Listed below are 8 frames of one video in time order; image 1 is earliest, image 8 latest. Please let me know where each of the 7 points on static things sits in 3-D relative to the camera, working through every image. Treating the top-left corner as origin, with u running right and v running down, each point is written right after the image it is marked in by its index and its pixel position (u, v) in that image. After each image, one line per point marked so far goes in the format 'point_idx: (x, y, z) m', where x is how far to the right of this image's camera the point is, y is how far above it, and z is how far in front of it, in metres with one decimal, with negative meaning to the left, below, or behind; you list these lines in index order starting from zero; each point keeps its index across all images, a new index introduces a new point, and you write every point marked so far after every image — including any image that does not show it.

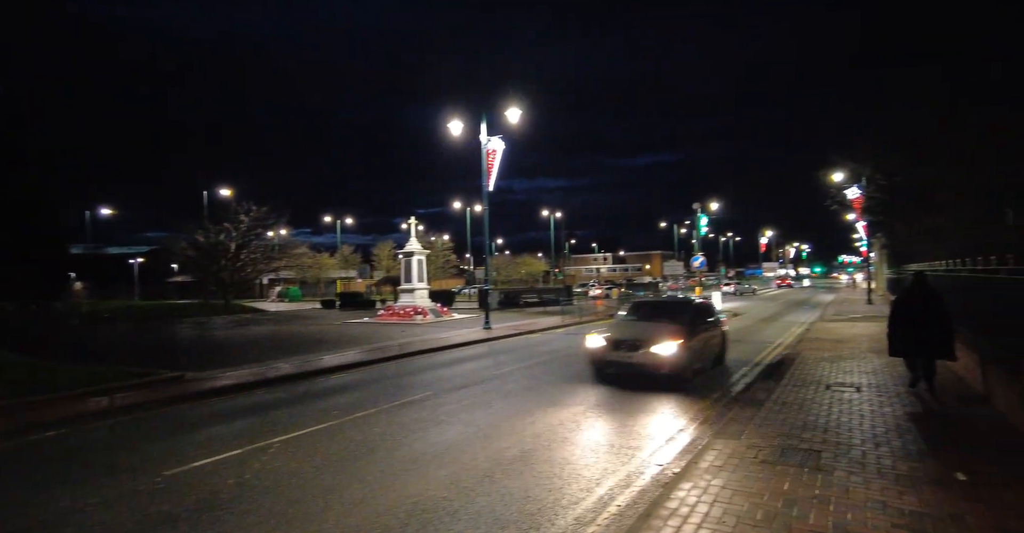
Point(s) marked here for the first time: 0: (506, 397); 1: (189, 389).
0: (-0.1, -2.0, +8.7) m
1: (-6.2, -2.4, +10.6) m
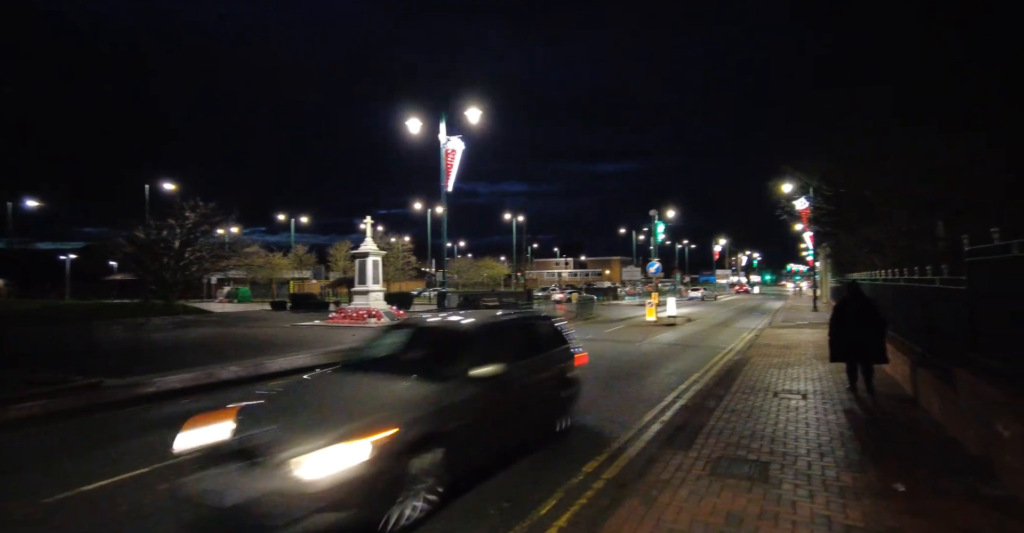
0: (-0.8, -2.0, +8.4) m
1: (-7.1, -2.4, +9.9) m
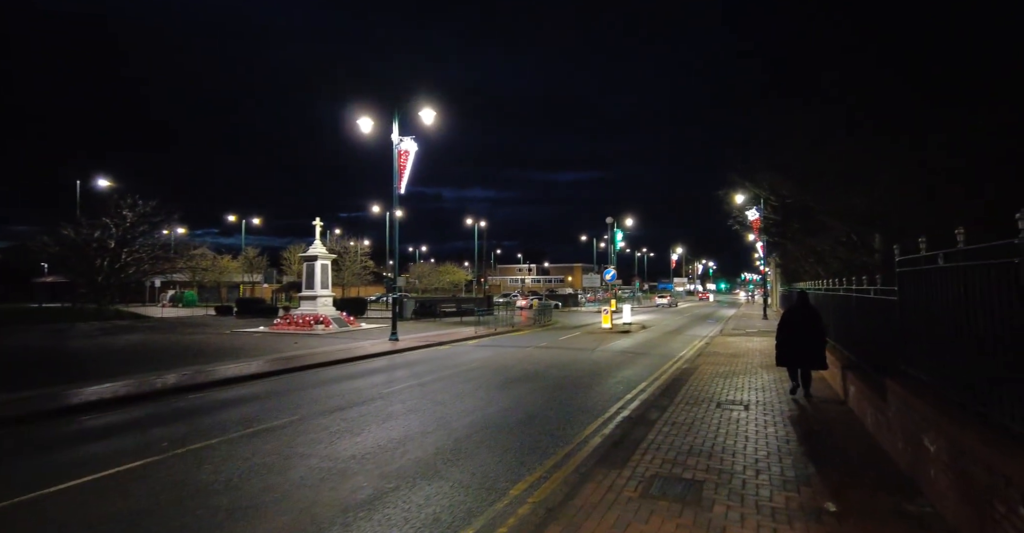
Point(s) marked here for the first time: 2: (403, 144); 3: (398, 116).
0: (-1.8, -2.1, +8.0) m
1: (-8.1, -2.4, +9.0) m
2: (-3.9, +4.4, +19.7) m
3: (-4.1, +5.4, +19.6) m
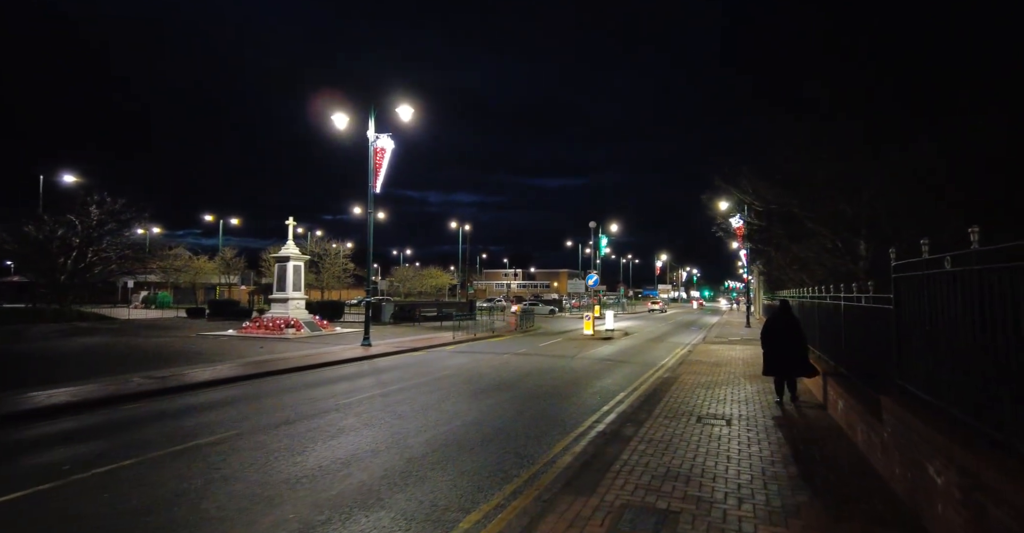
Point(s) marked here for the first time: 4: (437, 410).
0: (-2.2, -2.1, +7.3) m
1: (-8.6, -2.3, +8.2) m
2: (-4.6, +4.3, +19.1) m
3: (-4.7, +5.3, +18.9) m
4: (-1.1, -2.2, +8.5) m
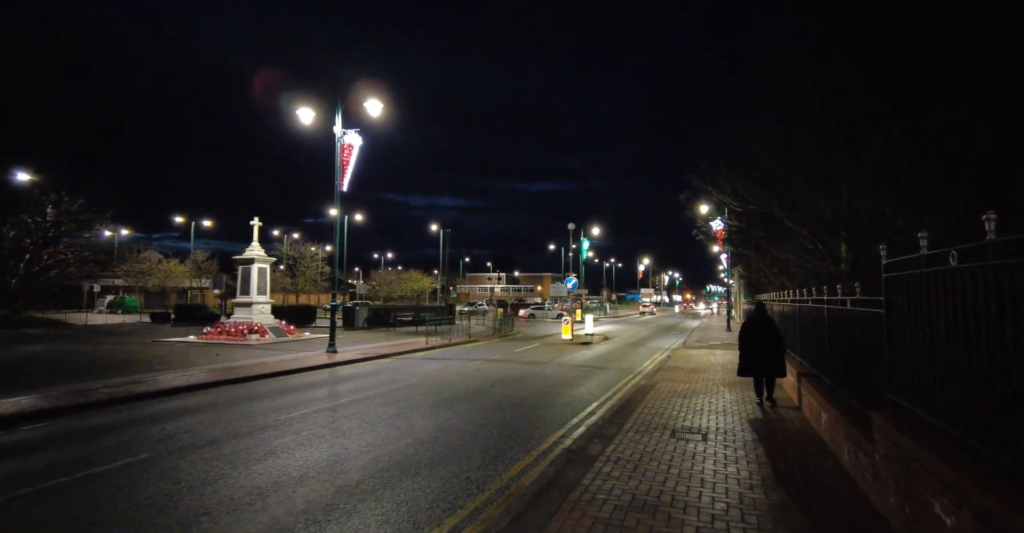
0: (-2.8, -2.1, +6.5) m
1: (-9.2, -2.3, +7.2) m
2: (-5.5, +4.3, +18.3) m
3: (-5.6, +5.2, +18.1) m
4: (-1.7, -2.2, +7.8) m
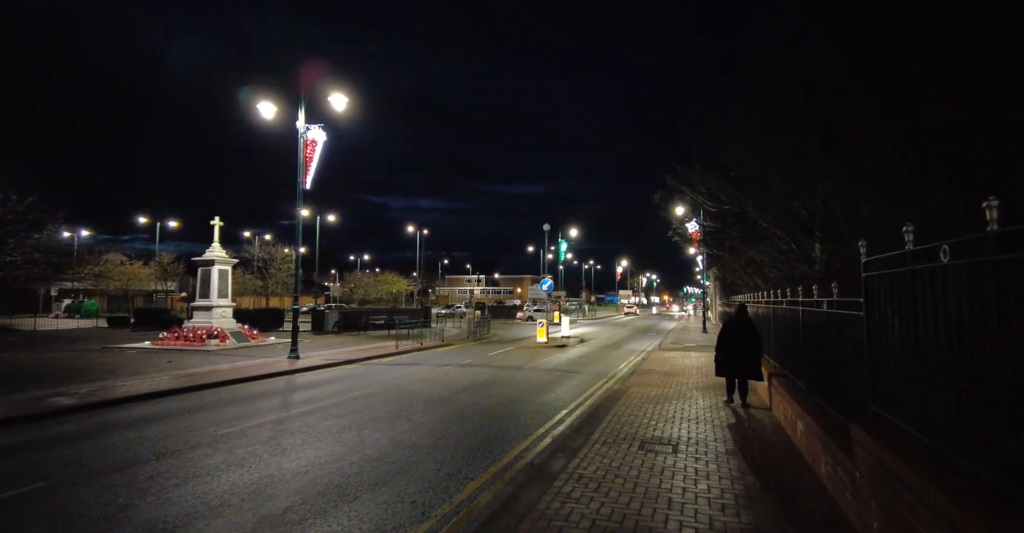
0: (-3.3, -2.1, +5.9) m
1: (-9.7, -2.3, +6.3) m
2: (-6.4, +4.2, +17.5) m
3: (-6.5, +5.2, +17.4) m
4: (-2.3, -2.2, +7.1) m
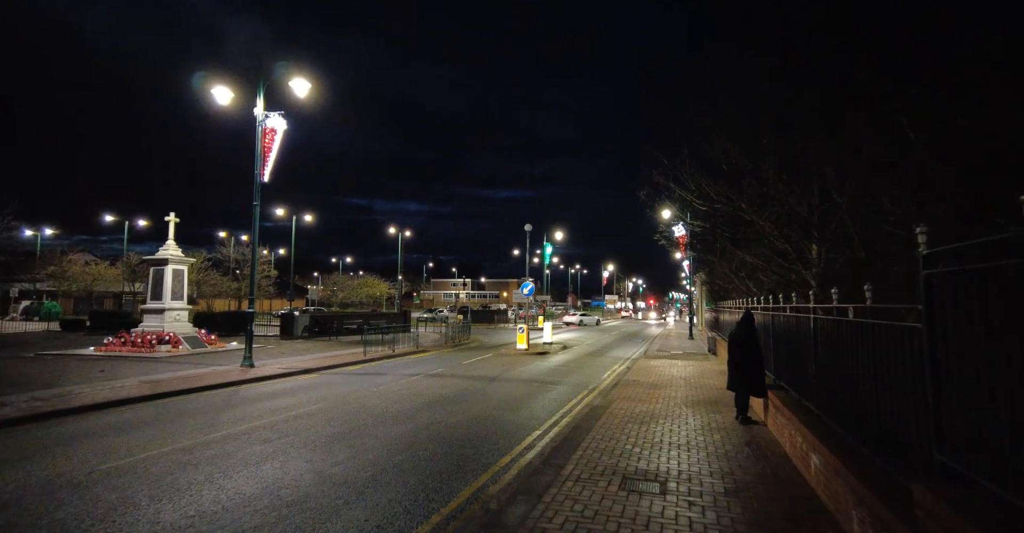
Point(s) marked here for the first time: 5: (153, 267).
0: (-3.7, -2.1, +4.5) m
1: (-10.1, -2.2, +4.8) m
2: (-7.1, +4.2, +16.1) m
3: (-7.2, +5.2, +16.0) m
4: (-2.8, -2.2, +5.8) m
5: (-12.8, 0.0, +19.8) m
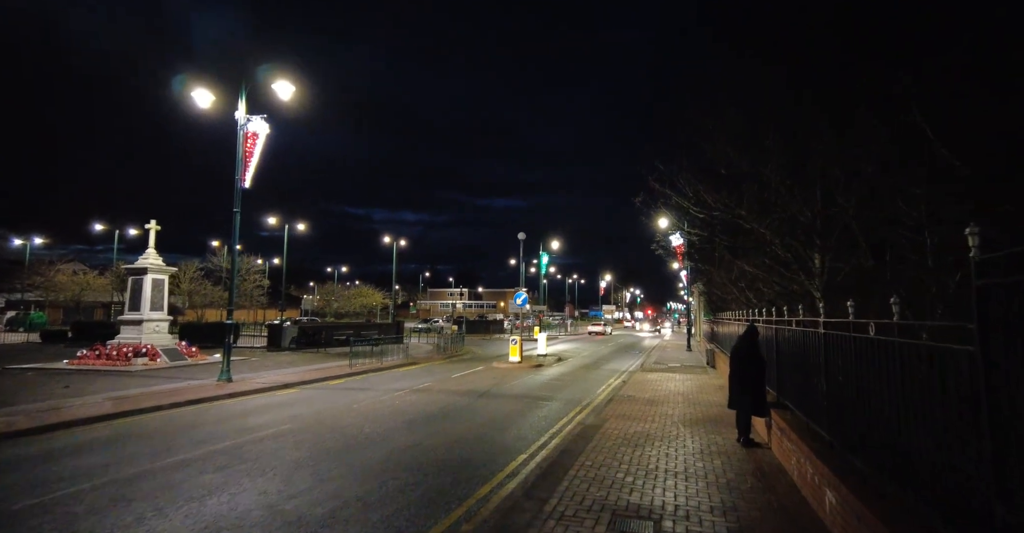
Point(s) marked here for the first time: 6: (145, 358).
0: (-3.9, -2.1, +3.9) m
1: (-10.4, -2.3, +4.1) m
2: (-7.4, +3.9, +15.6) m
3: (-7.5, +4.9, +15.4) m
4: (-3.0, -2.3, +5.2) m
5: (-13.1, -0.3, +19.1) m
6: (-11.4, -2.8, +17.2) m
